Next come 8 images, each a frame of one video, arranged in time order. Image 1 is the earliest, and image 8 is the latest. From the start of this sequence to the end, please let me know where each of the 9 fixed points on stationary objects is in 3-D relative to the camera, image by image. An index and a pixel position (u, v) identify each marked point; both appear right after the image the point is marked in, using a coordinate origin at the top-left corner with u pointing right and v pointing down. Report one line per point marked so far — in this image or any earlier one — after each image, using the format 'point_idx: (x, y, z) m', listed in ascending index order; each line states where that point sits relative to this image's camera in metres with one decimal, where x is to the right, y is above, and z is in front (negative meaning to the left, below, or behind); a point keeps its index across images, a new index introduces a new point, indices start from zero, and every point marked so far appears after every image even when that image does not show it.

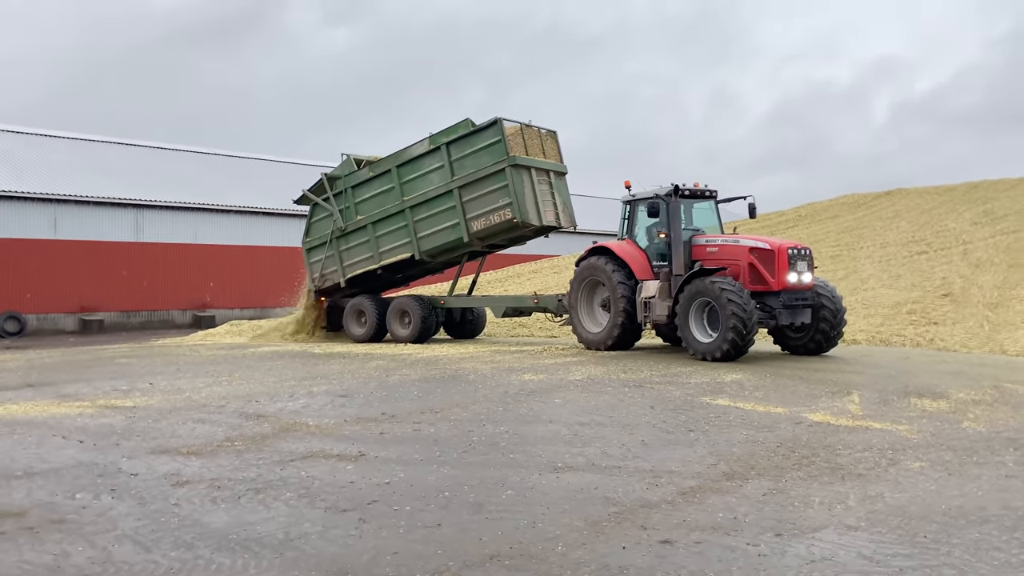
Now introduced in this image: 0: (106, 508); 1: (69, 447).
0: (-1.6, -0.8, +3.0) m
1: (-2.3, -0.8, +4.1) m
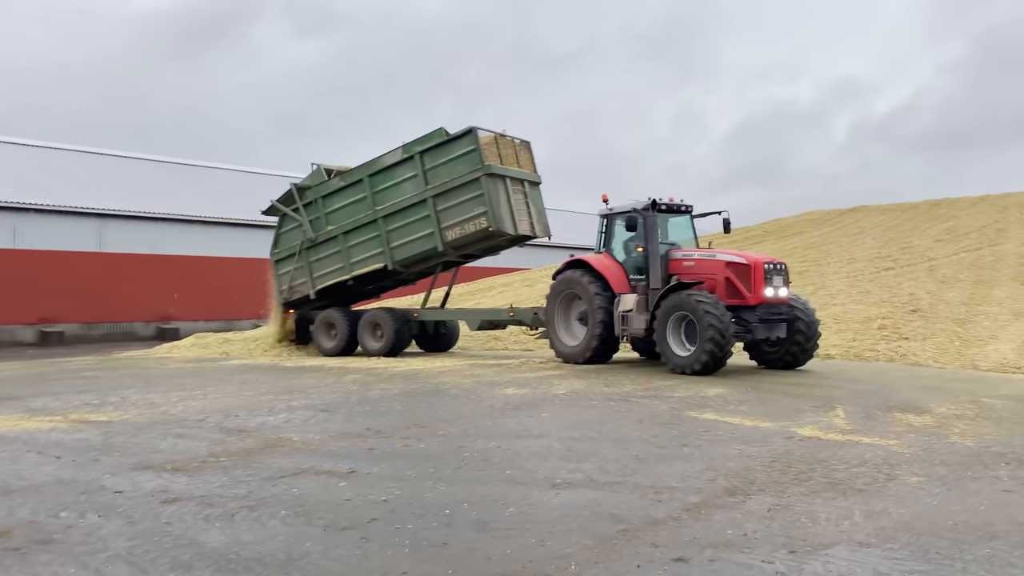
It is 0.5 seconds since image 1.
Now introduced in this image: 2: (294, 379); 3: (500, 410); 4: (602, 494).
0: (-1.5, -0.9, +2.8) m
1: (-2.4, -0.9, +3.9) m
2: (-2.4, -1.0, +8.5) m
3: (-0.1, -0.9, +5.9) m
4: (+0.4, -0.9, +3.3) m
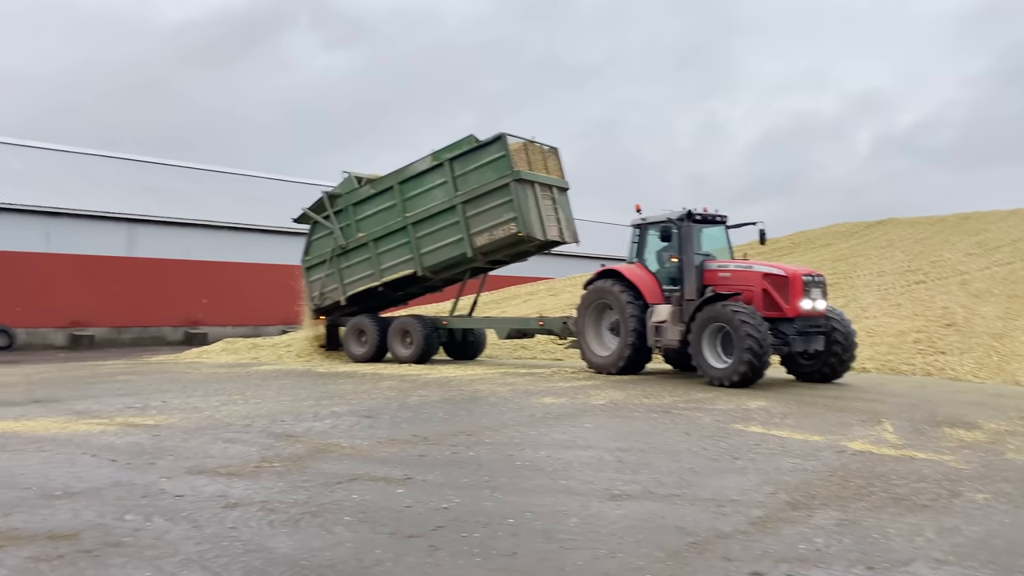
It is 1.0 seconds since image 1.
0: (-1.3, -0.9, +2.9) m
1: (-2.1, -0.9, +3.9) m
2: (-2.0, -1.1, +8.6) m
3: (+0.2, -1.0, +5.9) m
4: (+0.6, -0.9, +3.3) m
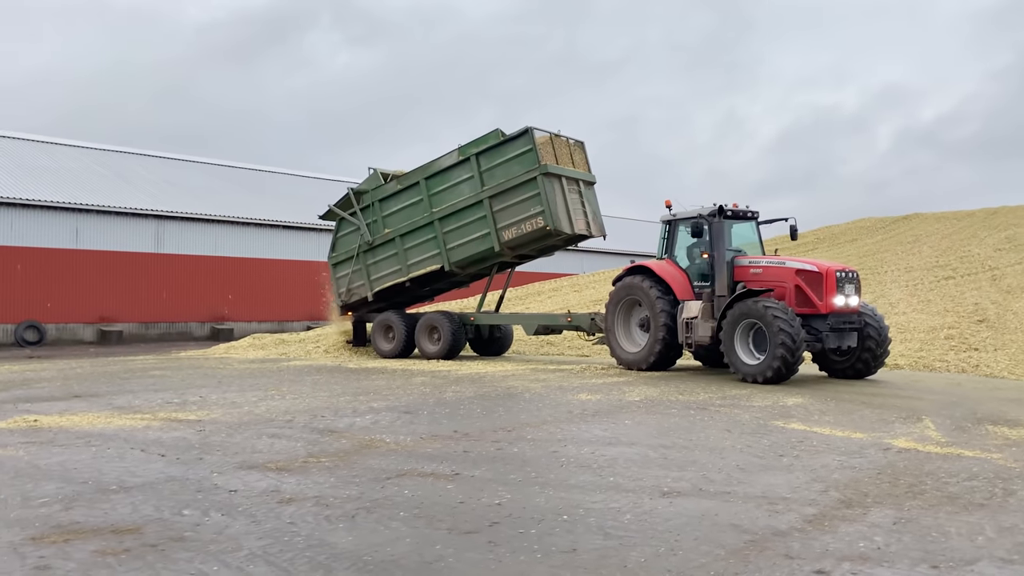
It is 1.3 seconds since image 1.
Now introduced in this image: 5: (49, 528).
0: (-1.1, -0.9, +2.9) m
1: (-1.9, -0.9, +4.0) m
2: (-1.7, -1.1, +8.6) m
3: (+0.5, -1.0, +5.9) m
4: (+0.9, -0.9, +3.3) m
5: (-1.7, -0.9, +2.8) m
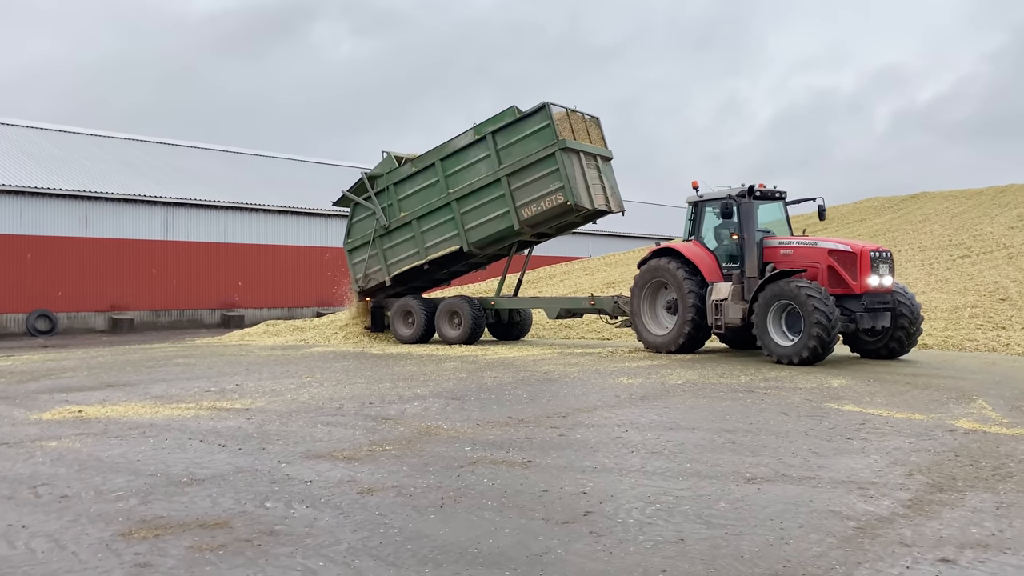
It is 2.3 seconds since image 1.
0: (-0.7, -0.8, +2.8) m
1: (-1.5, -0.8, +3.9) m
2: (-1.3, -0.9, +8.6) m
3: (+0.9, -0.8, +5.8) m
4: (+1.2, -0.8, +3.2) m
5: (-1.3, -0.8, +2.7) m
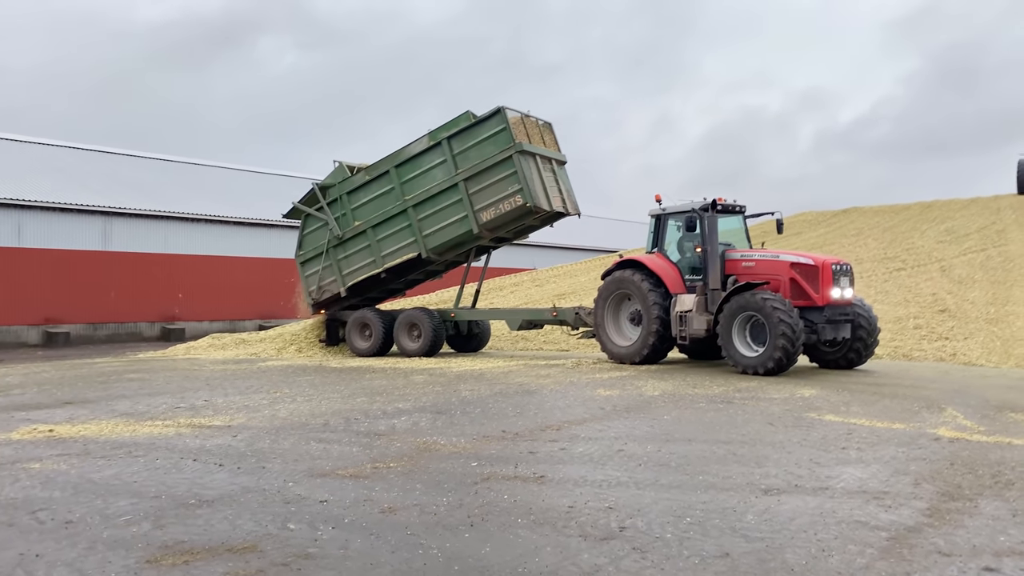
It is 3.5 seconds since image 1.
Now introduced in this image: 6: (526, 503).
0: (-0.6, -0.9, +2.7) m
1: (-1.4, -0.9, +3.7) m
2: (-1.6, -1.0, +8.4) m
3: (+0.8, -0.9, +5.8) m
4: (+1.3, -0.9, +3.3) m
5: (-1.2, -0.9, +2.6) m
6: (+0.1, -0.9, +3.2) m
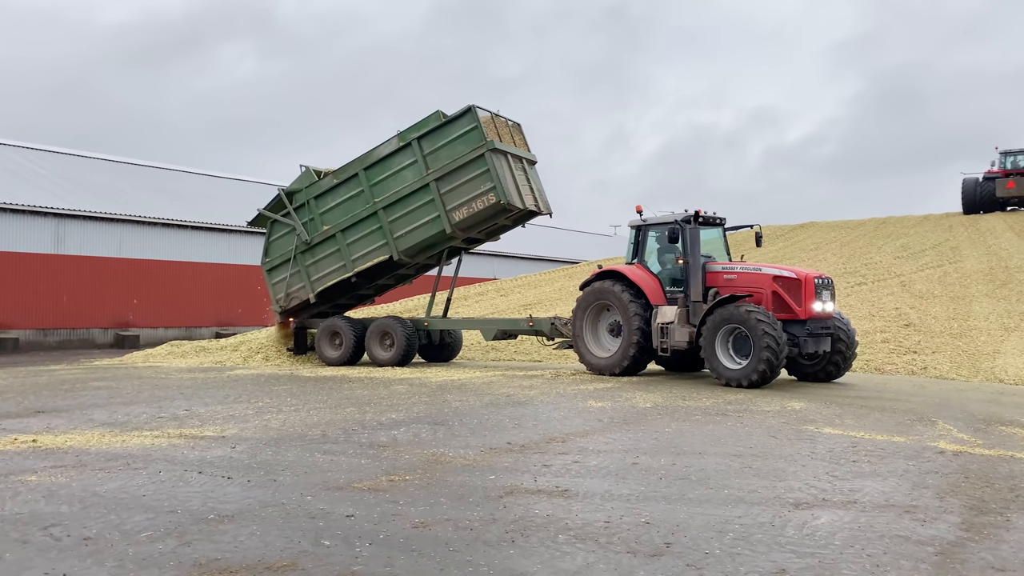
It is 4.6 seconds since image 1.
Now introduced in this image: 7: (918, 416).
0: (-0.4, -0.9, +2.6) m
1: (-1.3, -0.9, +3.6) m
2: (-1.8, -1.1, +8.2) m
3: (+0.8, -1.0, +5.7) m
4: (+1.4, -1.0, +3.2) m
5: (-1.0, -0.9, +2.4) m
6: (+0.2, -0.9, +3.1) m
7: (+3.4, -1.1, +6.5) m
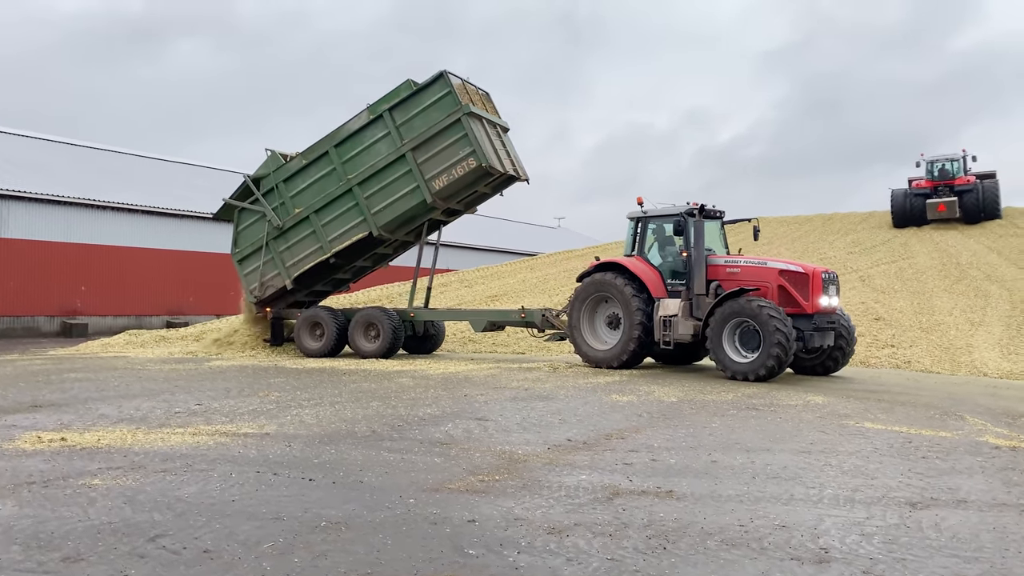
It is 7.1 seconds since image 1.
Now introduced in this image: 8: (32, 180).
0: (+0.1, -0.9, +2.4) m
1: (-0.9, -0.9, +3.3) m
2: (-1.7, -1.0, +7.9) m
3: (+1.1, -1.0, +5.6) m
4: (+1.9, -0.9, +3.2) m
5: (-0.5, -0.9, +2.2) m
6: (+0.7, -0.9, +3.0) m
7: (+3.7, -1.0, +6.6) m
8: (-11.9, +2.9, +19.8) m
